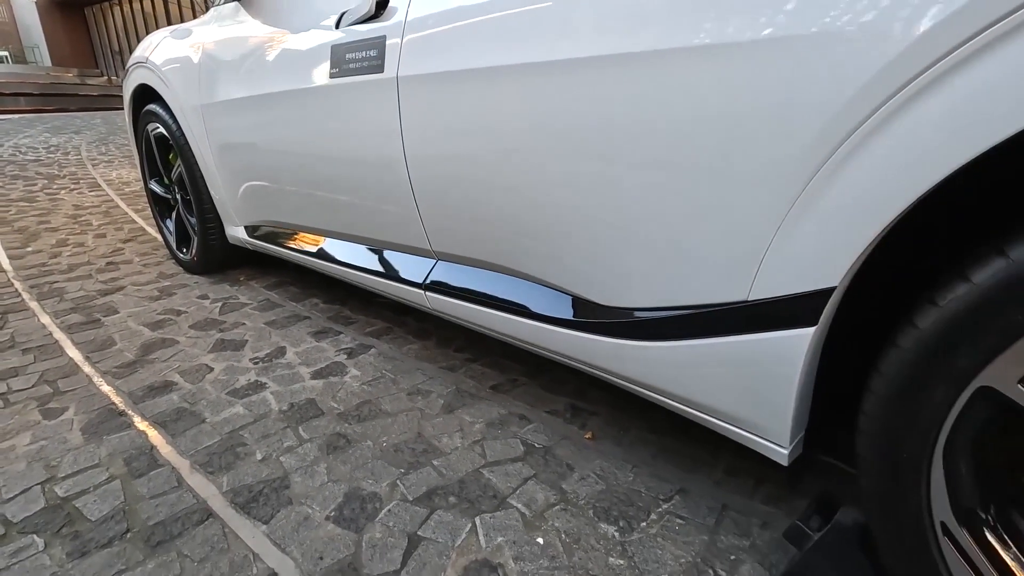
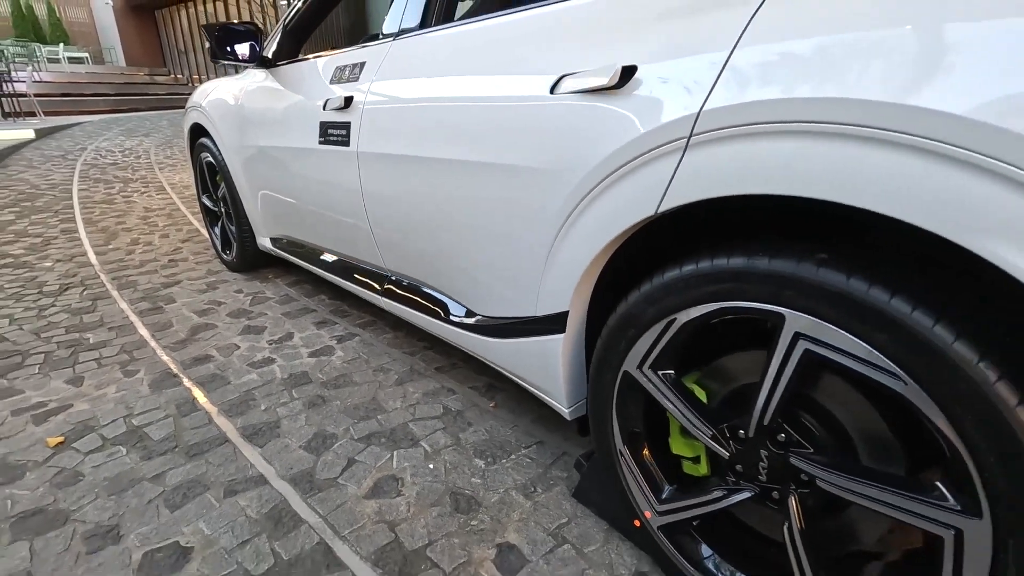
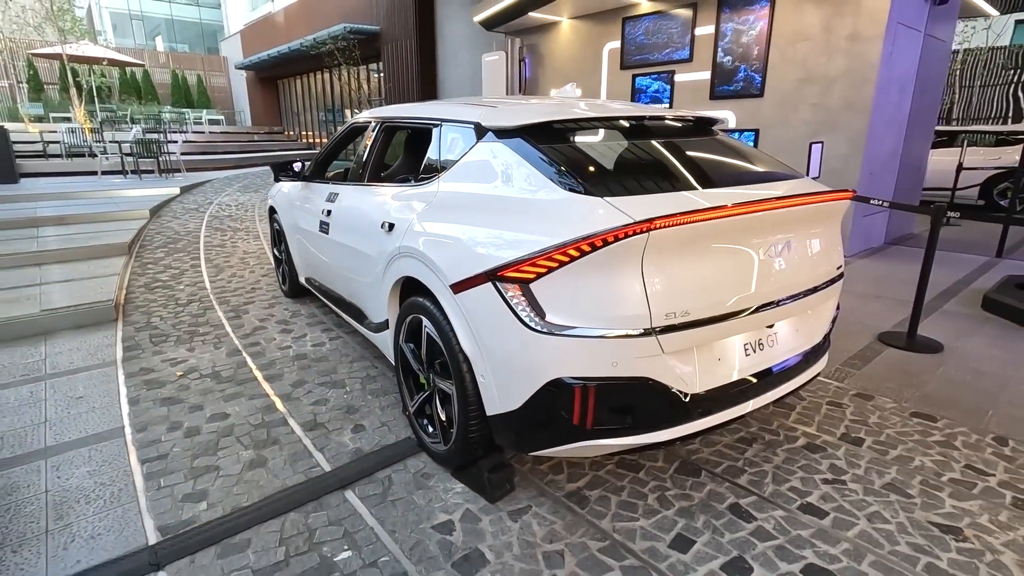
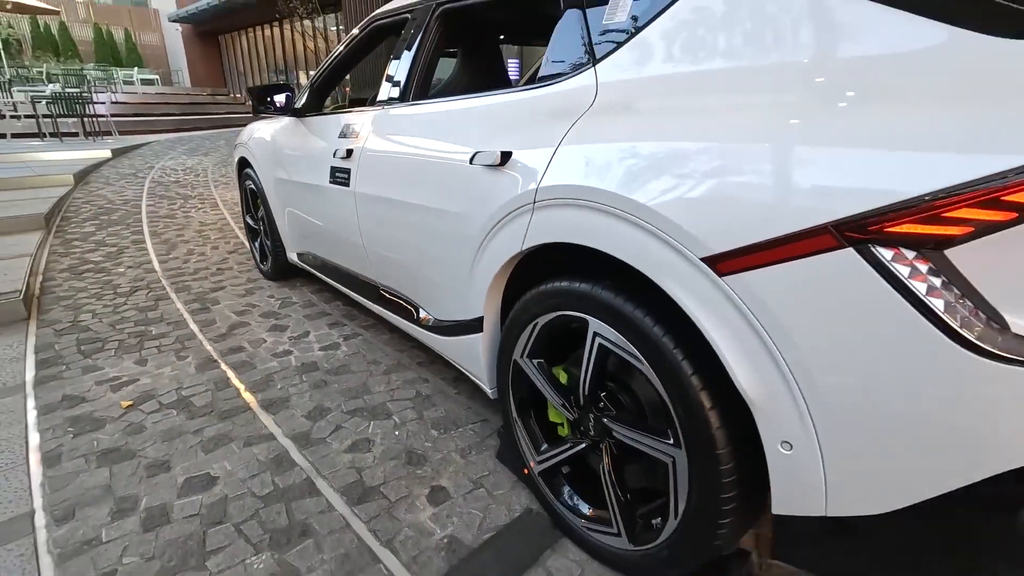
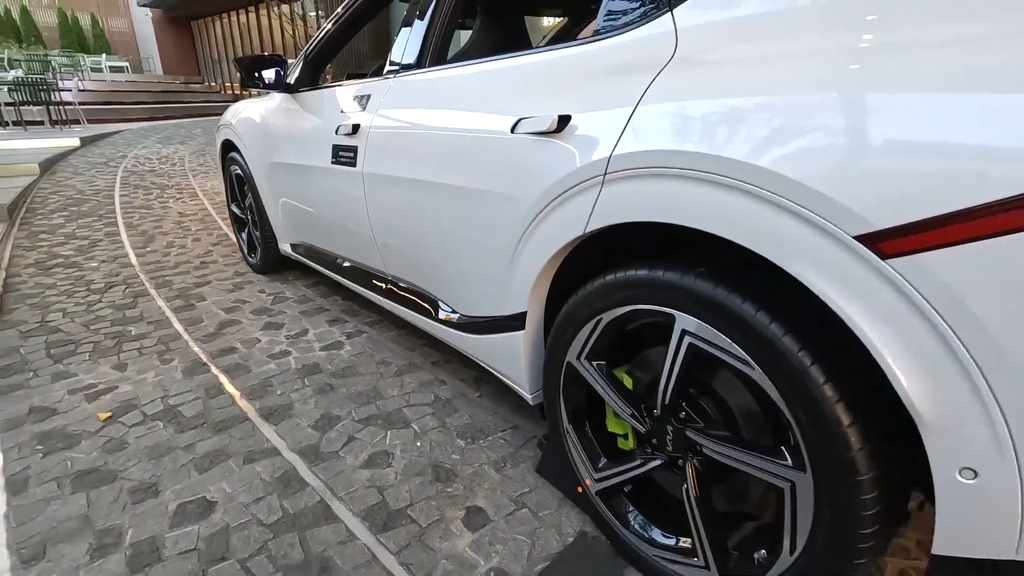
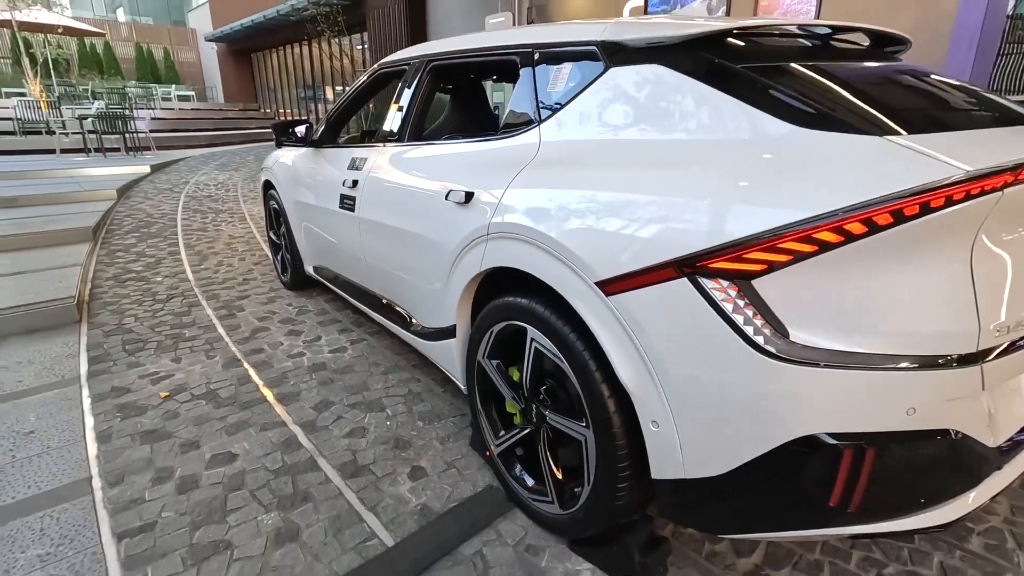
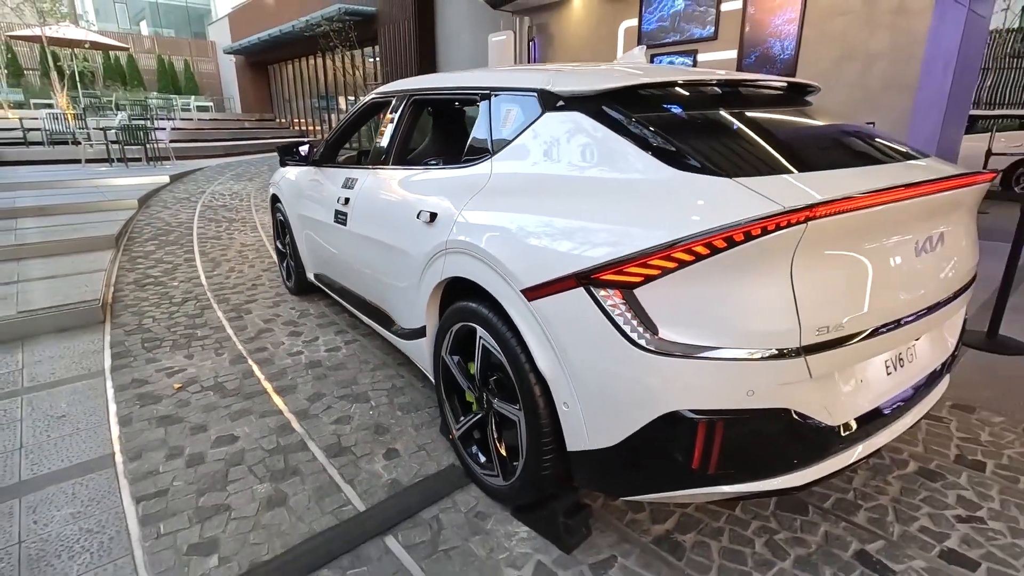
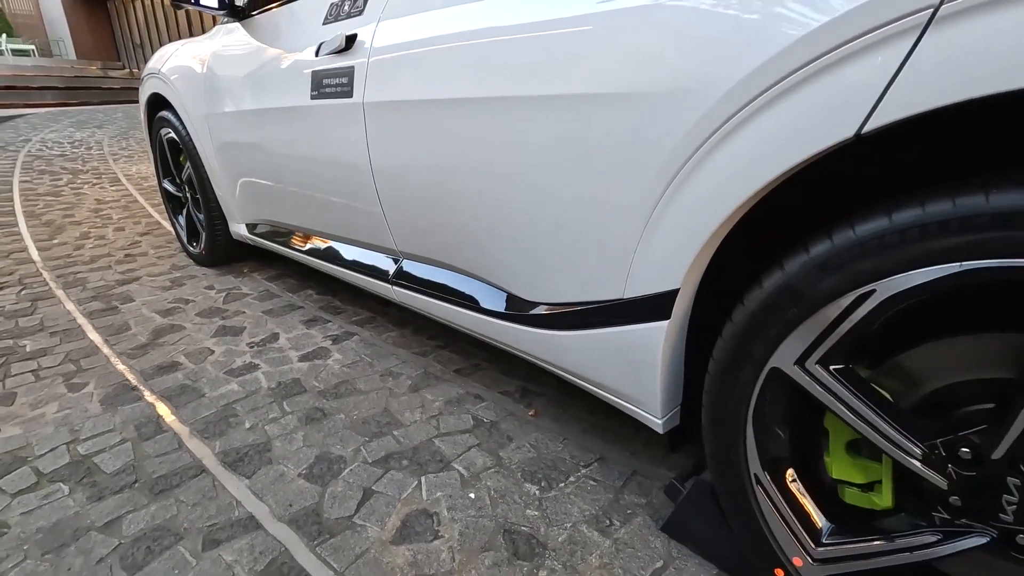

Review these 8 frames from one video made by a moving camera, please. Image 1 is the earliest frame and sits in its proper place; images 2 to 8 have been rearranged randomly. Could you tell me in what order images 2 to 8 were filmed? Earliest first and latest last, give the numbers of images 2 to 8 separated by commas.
8, 2, 5, 4, 6, 7, 3
